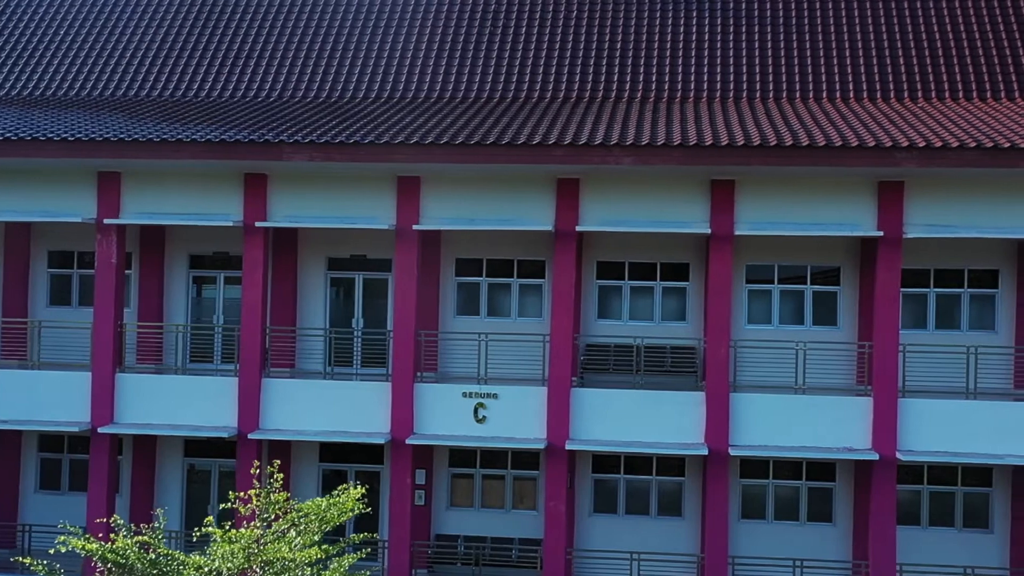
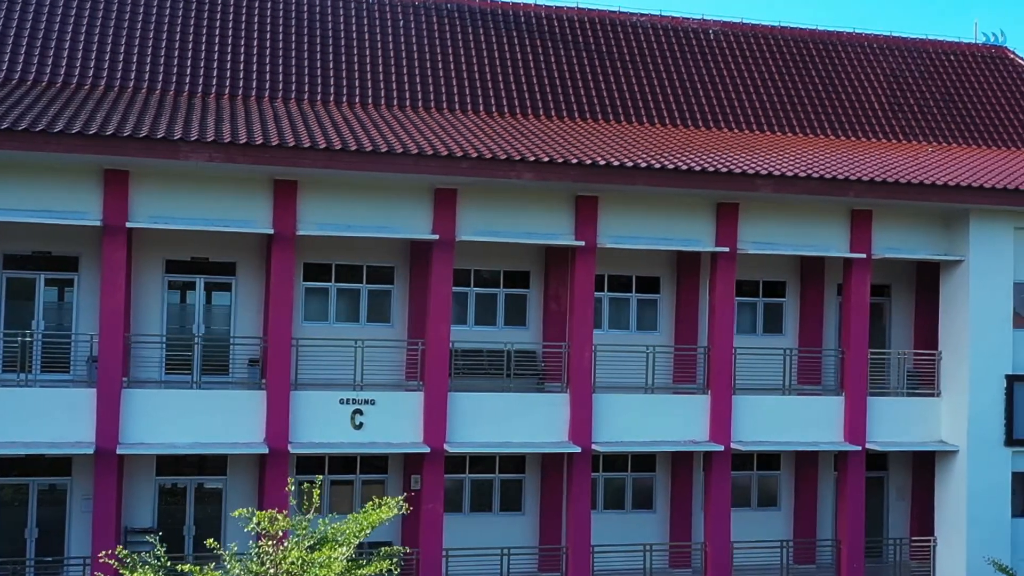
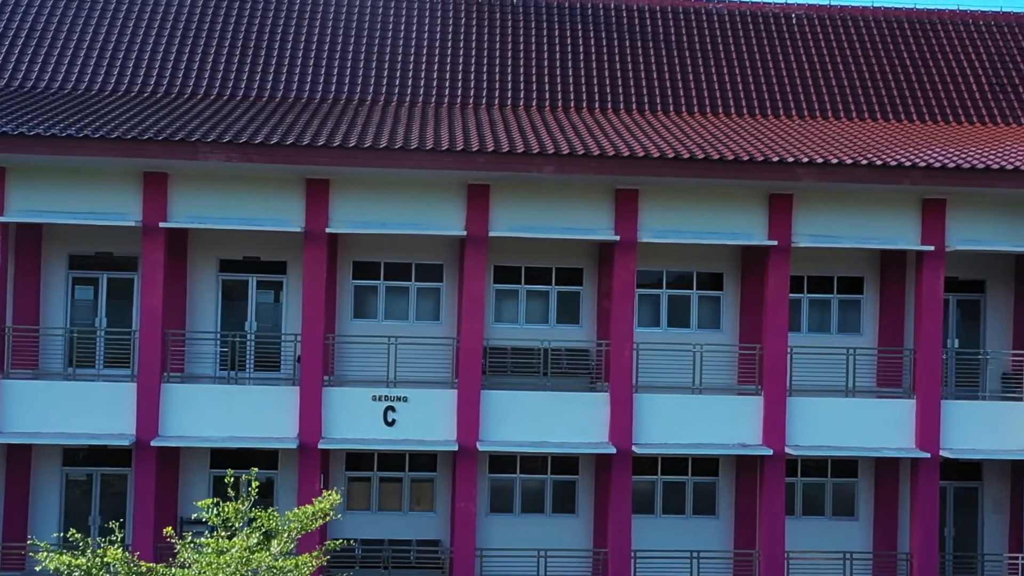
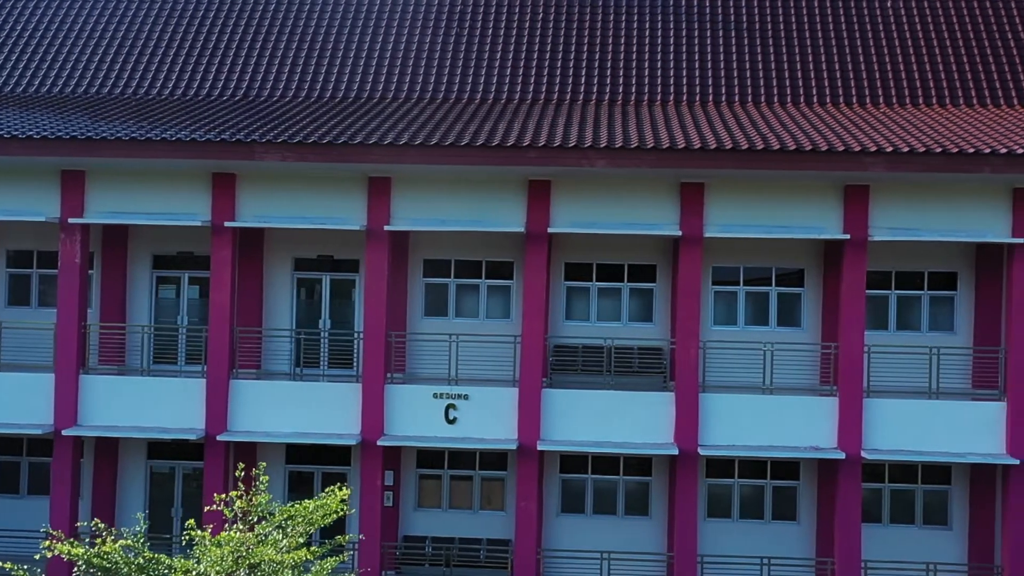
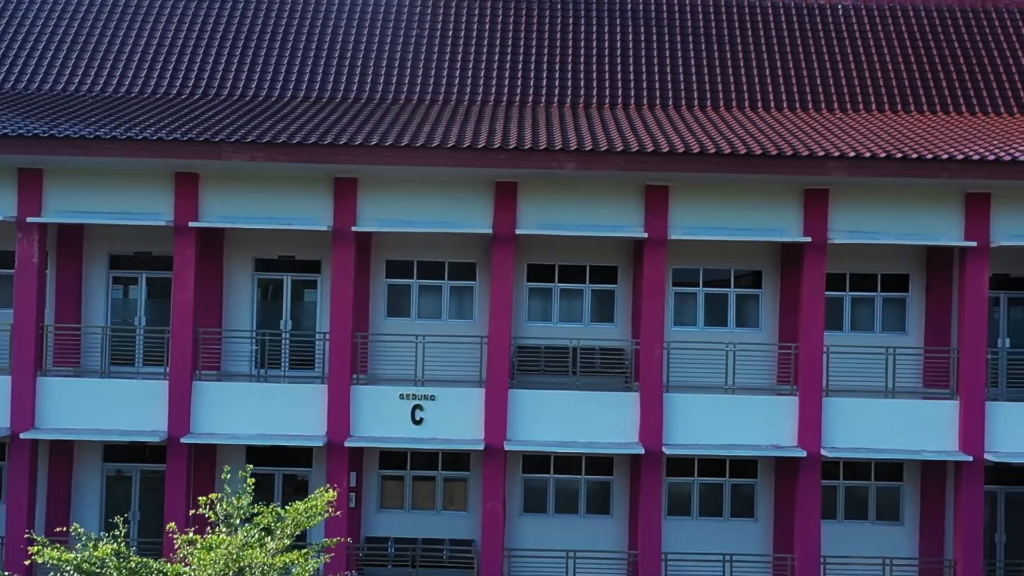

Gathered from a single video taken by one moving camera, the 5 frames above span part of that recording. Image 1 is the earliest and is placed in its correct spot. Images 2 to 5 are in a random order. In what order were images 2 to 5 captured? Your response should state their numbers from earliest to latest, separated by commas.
4, 5, 3, 2
